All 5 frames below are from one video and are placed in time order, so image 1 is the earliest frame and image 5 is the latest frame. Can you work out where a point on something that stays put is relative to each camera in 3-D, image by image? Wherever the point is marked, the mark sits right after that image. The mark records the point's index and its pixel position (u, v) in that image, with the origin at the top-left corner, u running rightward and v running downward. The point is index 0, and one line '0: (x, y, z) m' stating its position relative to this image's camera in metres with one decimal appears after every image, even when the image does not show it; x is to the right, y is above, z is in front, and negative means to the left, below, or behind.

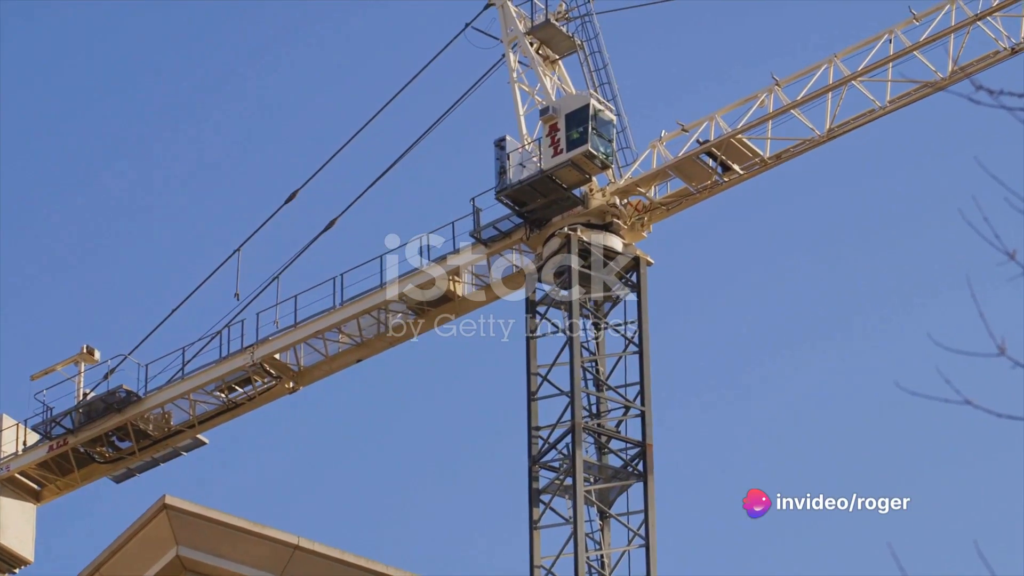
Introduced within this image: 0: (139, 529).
0: (-4.7, -3.7, +20.4) m
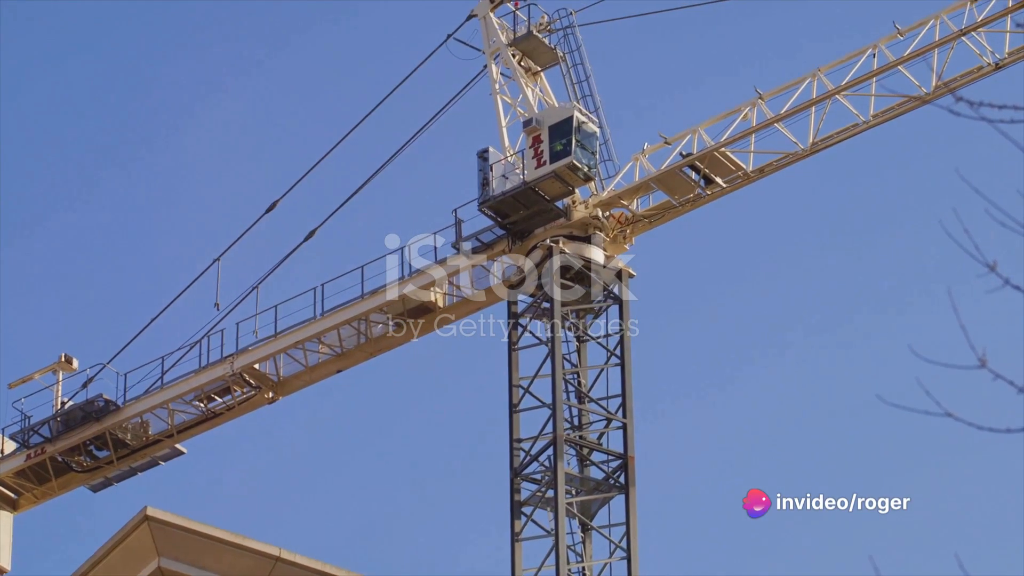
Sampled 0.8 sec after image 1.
0: (-5.0, -3.3, +19.9) m
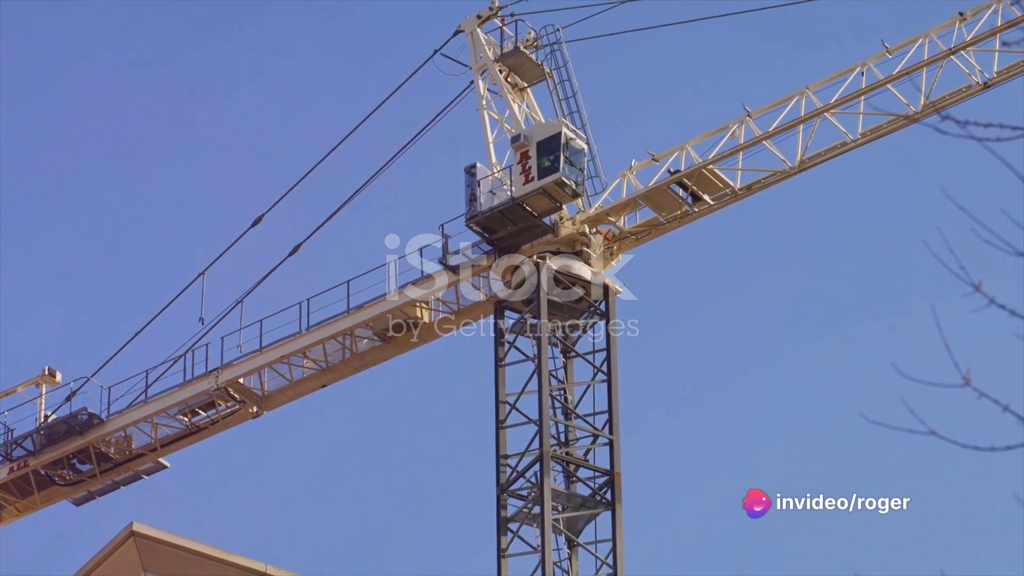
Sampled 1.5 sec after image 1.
0: (-5.2, -3.4, +19.6) m
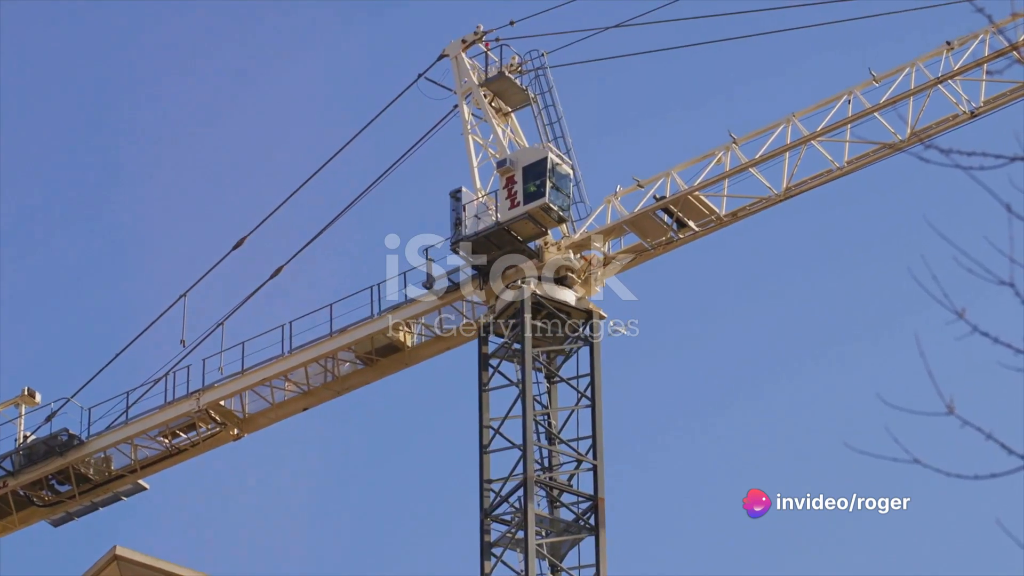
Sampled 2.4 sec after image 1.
0: (-5.4, -3.7, +19.0) m
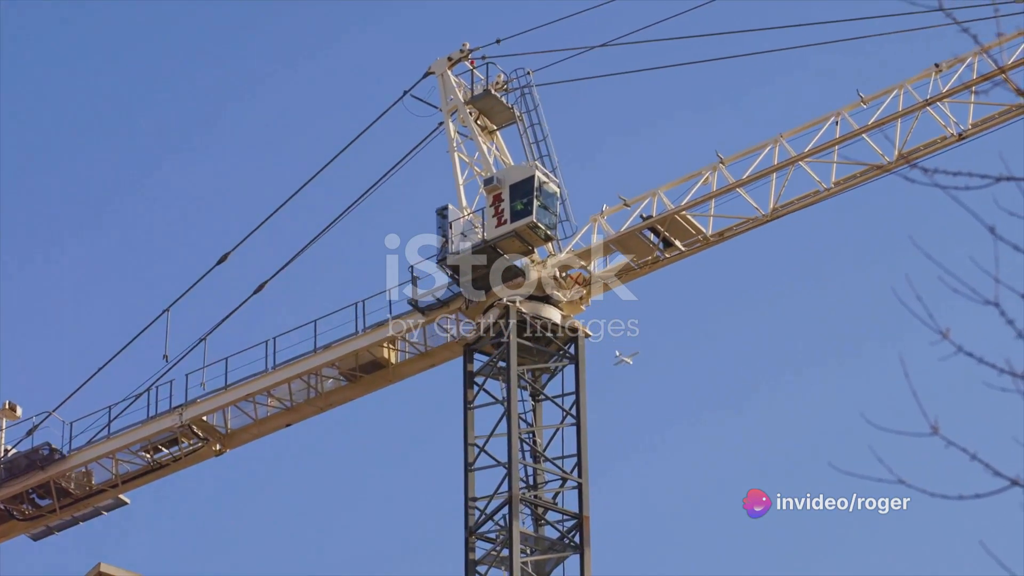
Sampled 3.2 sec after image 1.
0: (-8.3, -4.2, +19.2) m
